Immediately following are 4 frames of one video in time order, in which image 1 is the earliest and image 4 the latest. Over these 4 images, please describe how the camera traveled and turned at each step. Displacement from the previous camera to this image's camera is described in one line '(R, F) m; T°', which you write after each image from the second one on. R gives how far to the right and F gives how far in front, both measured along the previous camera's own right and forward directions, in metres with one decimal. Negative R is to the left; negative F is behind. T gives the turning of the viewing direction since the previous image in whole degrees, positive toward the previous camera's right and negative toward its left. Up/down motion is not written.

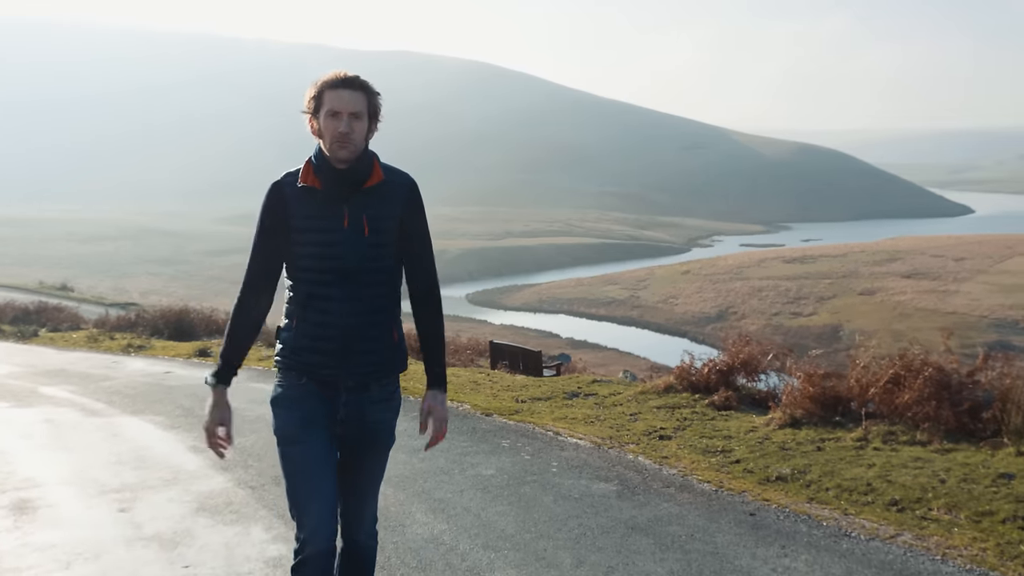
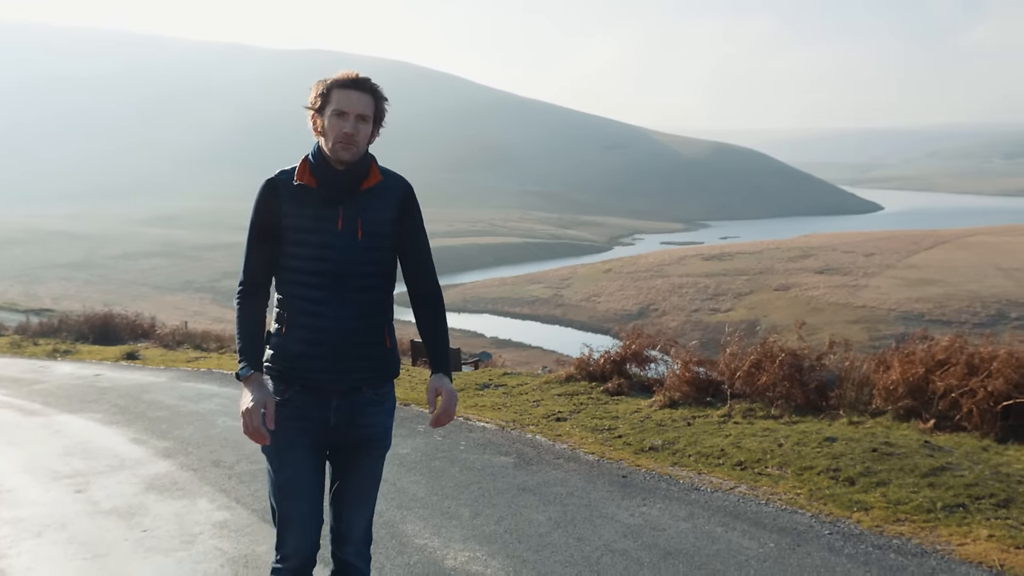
(+0.1, -0.9) m; +4°
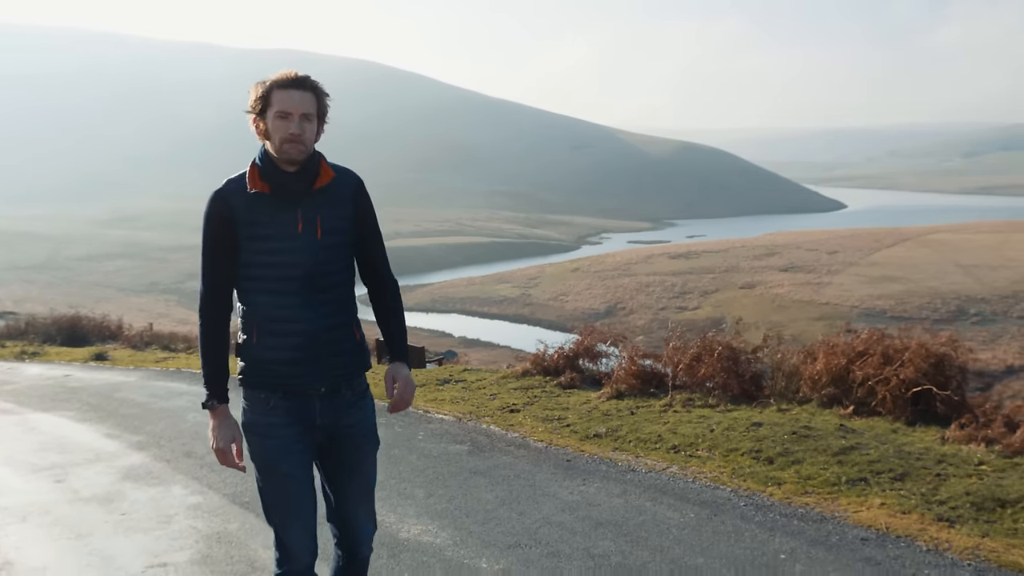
(+0.1, -0.5) m; +2°
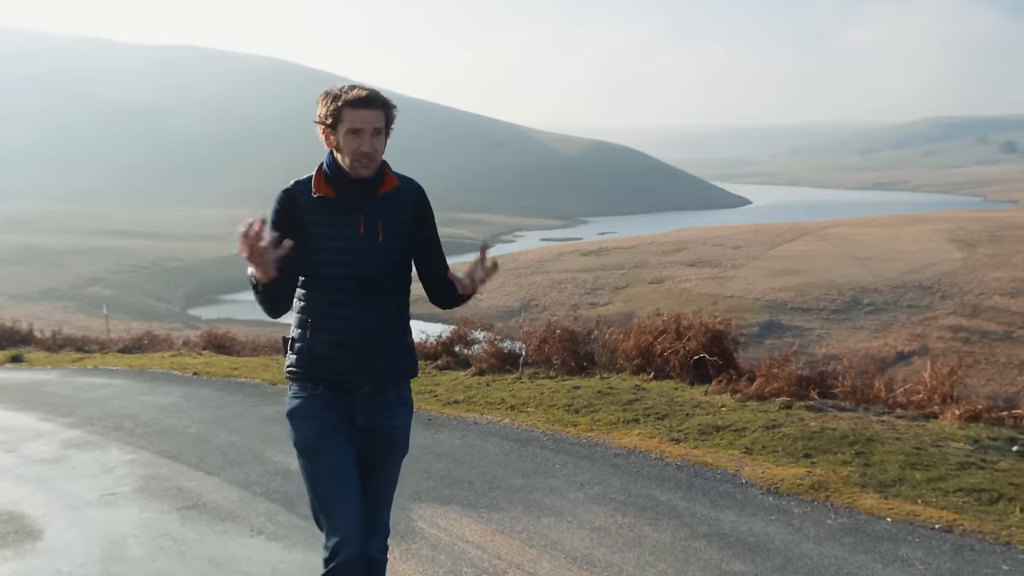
(+0.3, -1.8) m; +5°
